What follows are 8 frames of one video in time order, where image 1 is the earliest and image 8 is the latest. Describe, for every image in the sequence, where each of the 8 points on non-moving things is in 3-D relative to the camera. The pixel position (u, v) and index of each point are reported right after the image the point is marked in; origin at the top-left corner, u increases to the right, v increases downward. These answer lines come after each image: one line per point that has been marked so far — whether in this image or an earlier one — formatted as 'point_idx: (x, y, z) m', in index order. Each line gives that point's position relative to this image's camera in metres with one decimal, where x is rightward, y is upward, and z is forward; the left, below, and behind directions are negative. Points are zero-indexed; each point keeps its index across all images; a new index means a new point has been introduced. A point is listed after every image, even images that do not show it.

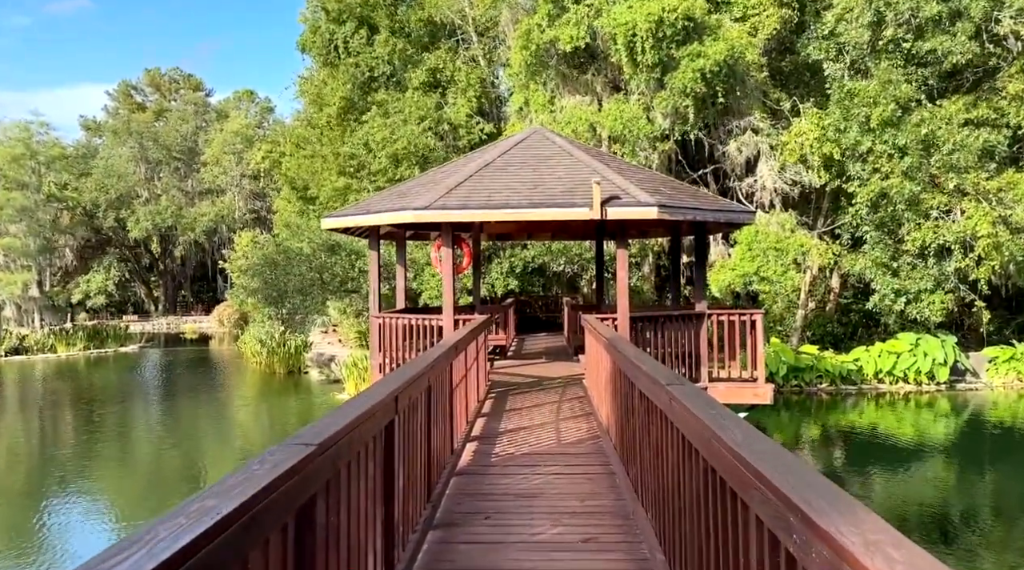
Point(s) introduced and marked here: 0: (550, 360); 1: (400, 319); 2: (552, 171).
0: (+0.5, -1.0, +11.4) m
1: (-1.3, -0.4, +9.6) m
2: (+0.5, +1.3, +9.4) m
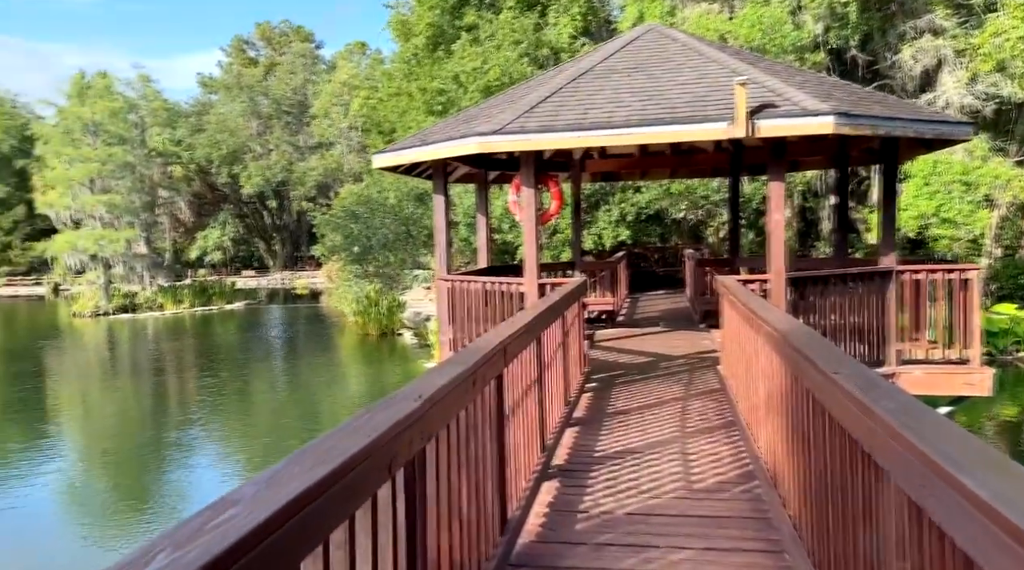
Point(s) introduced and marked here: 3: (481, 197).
0: (+1.6, -0.4, +8.9) m
1: (-0.4, 0.0, +7.4) m
2: (+1.3, +1.7, +6.9) m
3: (-0.3, +0.9, +8.9) m
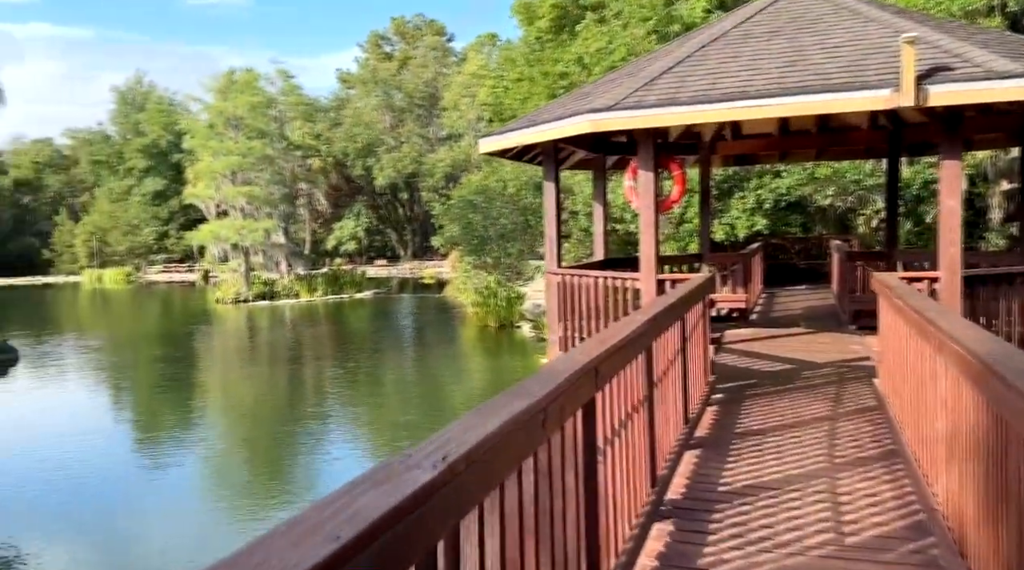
0: (+2.8, -0.4, +7.9) m
1: (+0.5, +0.1, +6.7) m
2: (+2.2, +1.7, +5.9) m
3: (+0.8, +1.0, +8.2) m
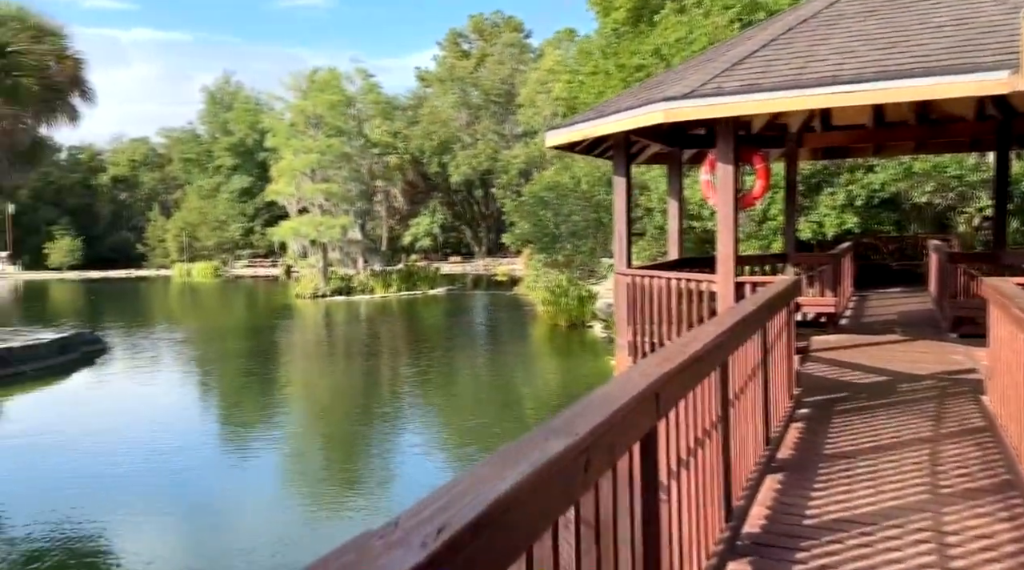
0: (+3.4, -0.4, +7.3) m
1: (+1.0, 0.0, +6.2) m
2: (+2.6, +1.7, +5.3) m
3: (+1.5, +1.0, +7.7) m
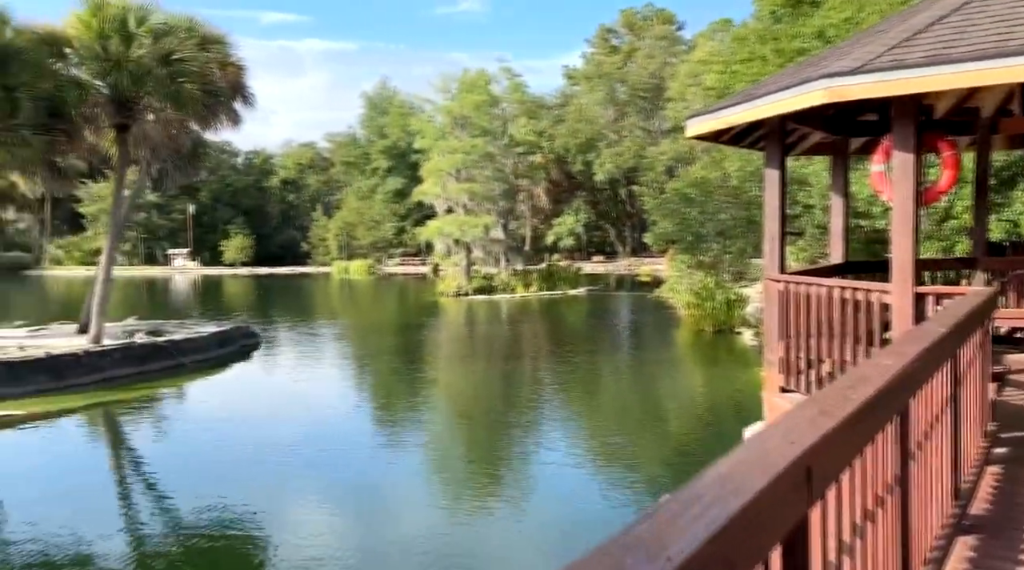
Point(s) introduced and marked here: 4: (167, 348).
0: (+4.4, -0.5, +6.1) m
1: (+1.9, 0.0, +5.5) m
2: (+3.3, +1.6, +4.3) m
3: (+2.6, +0.9, +6.8) m
4: (-7.0, -1.3, +17.0) m
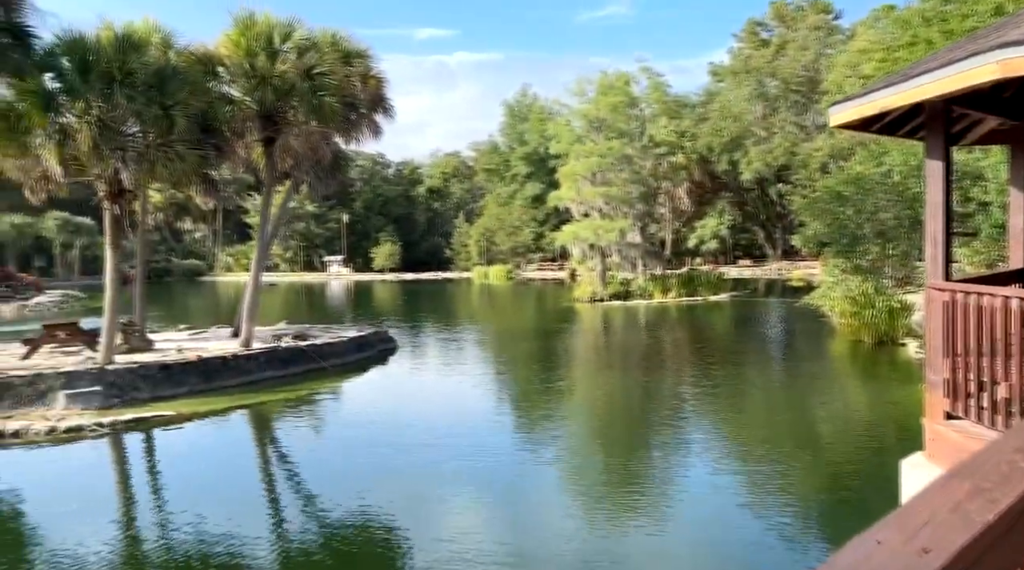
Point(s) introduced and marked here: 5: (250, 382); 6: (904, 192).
0: (+5.1, -0.6, +4.8) m
1: (+2.6, -0.1, +4.6) m
2: (+3.7, +1.6, +3.3) m
3: (+3.5, +0.9, +5.9) m
4: (-4.3, -1.4, +17.6) m
5: (-4.9, -1.8, +15.9) m
6: (+7.7, +1.8, +16.6) m
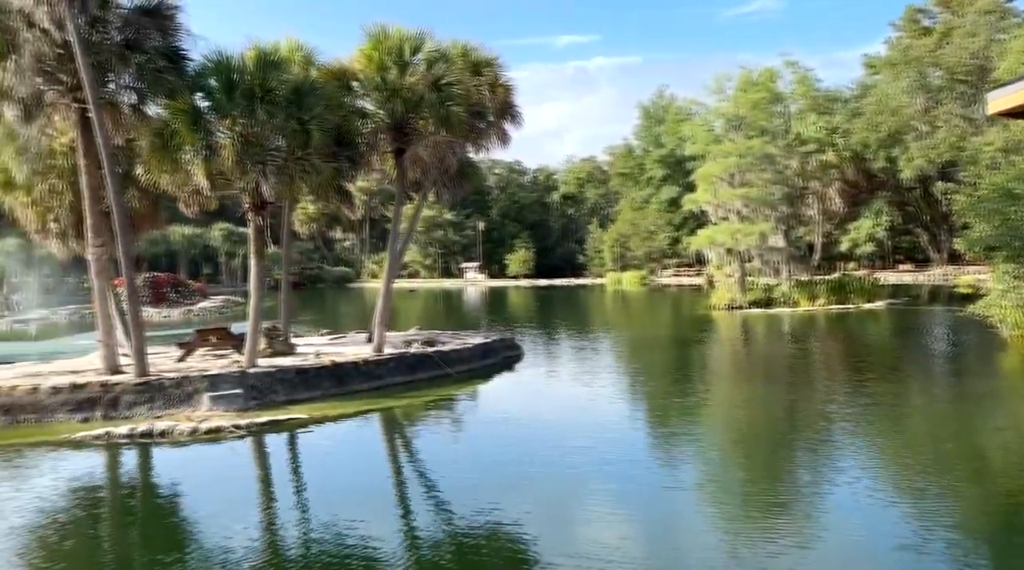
0: (+5.5, -0.7, +3.6) m
1: (+3.0, -0.1, +3.9) m
2: (+3.9, +1.5, +2.3) m
3: (+4.1, +0.8, +4.9) m
4: (-1.6, -1.5, +17.7) m
5: (-2.5, -2.0, +16.2) m
6: (+10.1, +1.6, +14.8) m
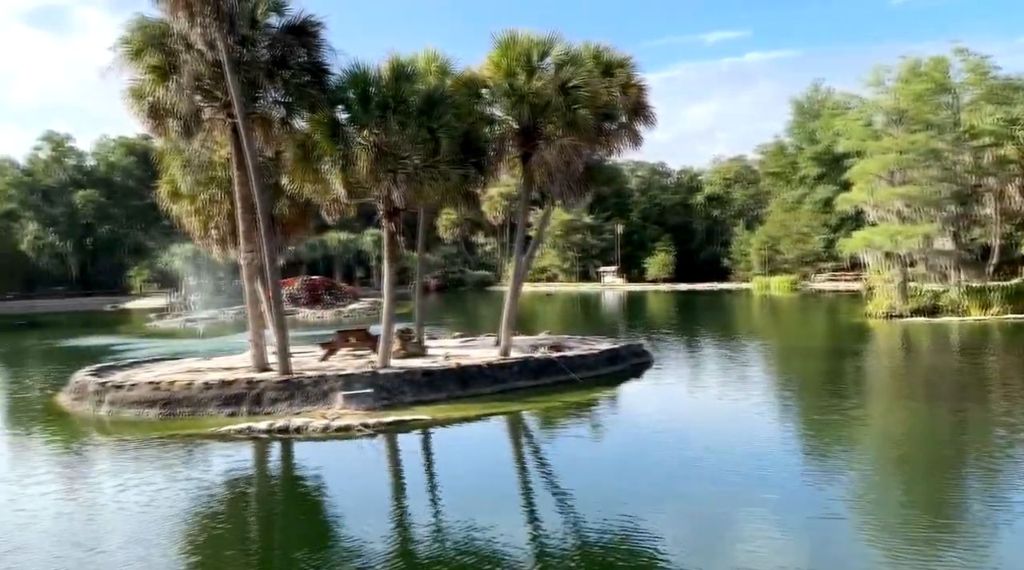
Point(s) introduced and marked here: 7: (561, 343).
0: (+5.5, -0.7, +2.5) m
1: (+3.1, -0.2, +3.2) m
2: (+3.7, +1.4, +1.5) m
3: (+4.4, +0.7, +4.0) m
4: (+1.2, -1.6, +17.6) m
5: (-0.1, -2.0, +16.3) m
6: (+12.1, +1.5, +12.6) m
7: (+1.3, -1.4, +19.9) m
